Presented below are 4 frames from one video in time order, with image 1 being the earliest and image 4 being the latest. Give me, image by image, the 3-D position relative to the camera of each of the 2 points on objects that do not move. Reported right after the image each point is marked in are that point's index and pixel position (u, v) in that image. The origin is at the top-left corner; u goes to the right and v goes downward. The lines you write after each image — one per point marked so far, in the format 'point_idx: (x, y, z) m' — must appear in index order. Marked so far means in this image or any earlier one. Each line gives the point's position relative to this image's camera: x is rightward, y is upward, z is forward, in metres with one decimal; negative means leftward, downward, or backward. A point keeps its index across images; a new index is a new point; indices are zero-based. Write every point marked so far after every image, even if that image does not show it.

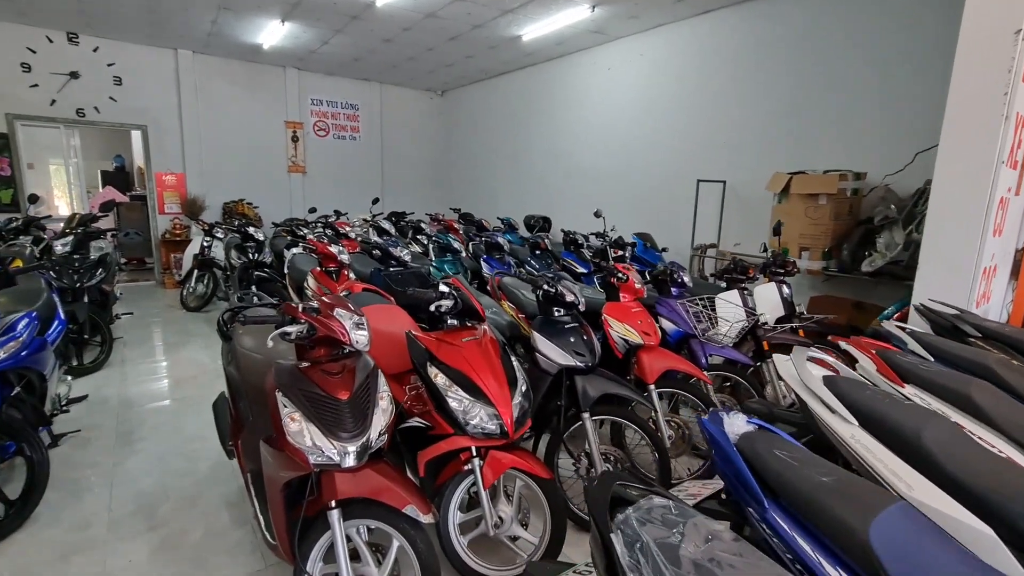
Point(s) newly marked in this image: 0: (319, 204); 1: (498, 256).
0: (-2.9, +1.2, +7.3) m
1: (-0.1, +0.2, +3.7) m
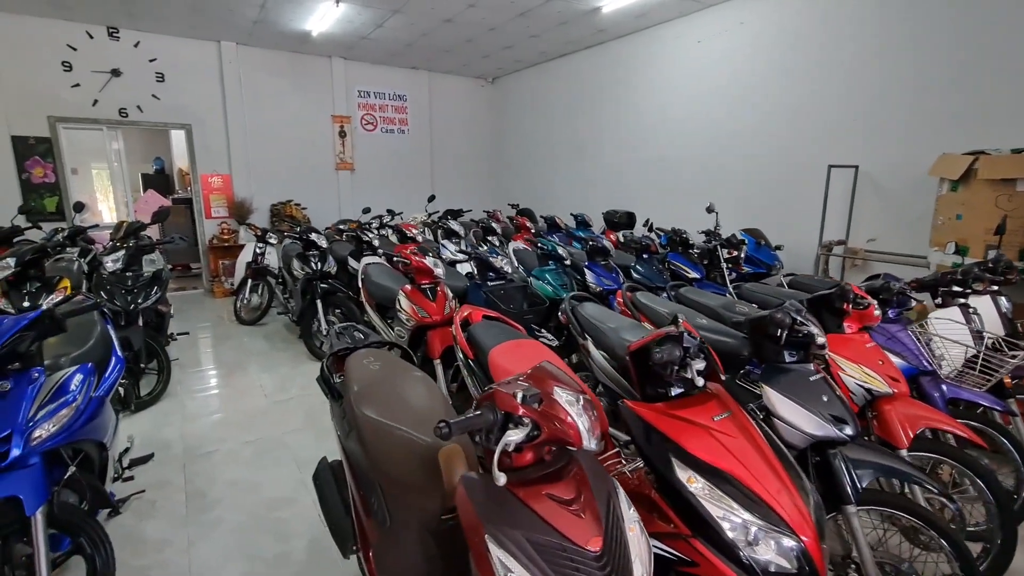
0: (-2.0, +1.2, +6.9) m
1: (+0.6, +0.2, +3.1) m
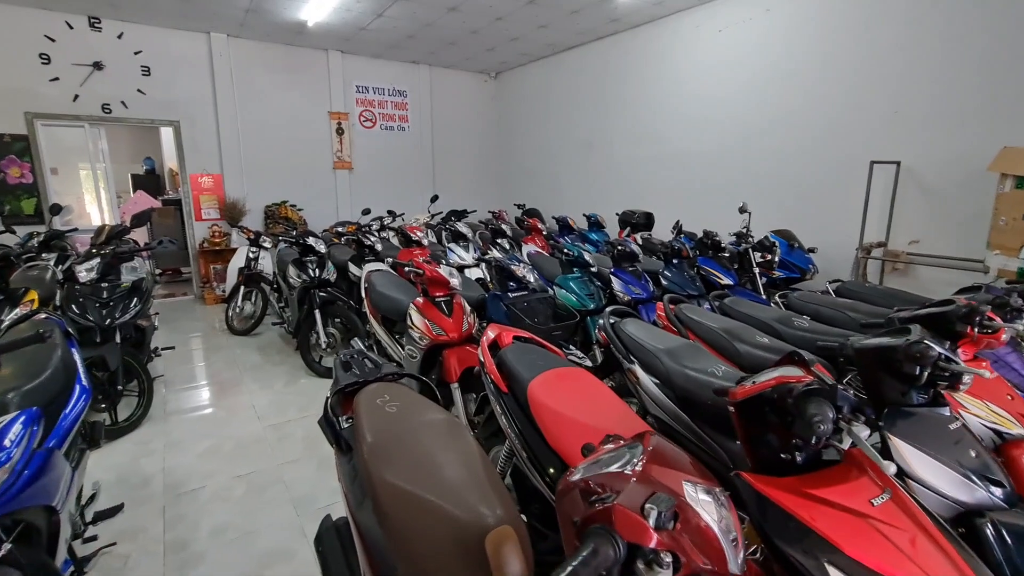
0: (-1.9, +1.1, +6.6) m
1: (+0.7, +0.1, +2.9) m
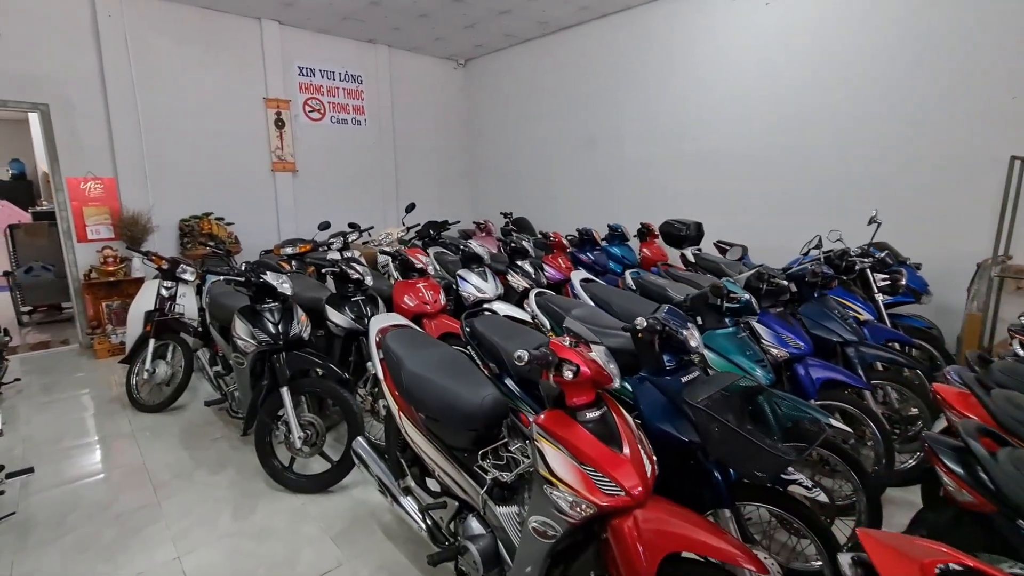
0: (-2.1, +0.8, +5.3) m
1: (+1.0, -0.1, +2.0) m
